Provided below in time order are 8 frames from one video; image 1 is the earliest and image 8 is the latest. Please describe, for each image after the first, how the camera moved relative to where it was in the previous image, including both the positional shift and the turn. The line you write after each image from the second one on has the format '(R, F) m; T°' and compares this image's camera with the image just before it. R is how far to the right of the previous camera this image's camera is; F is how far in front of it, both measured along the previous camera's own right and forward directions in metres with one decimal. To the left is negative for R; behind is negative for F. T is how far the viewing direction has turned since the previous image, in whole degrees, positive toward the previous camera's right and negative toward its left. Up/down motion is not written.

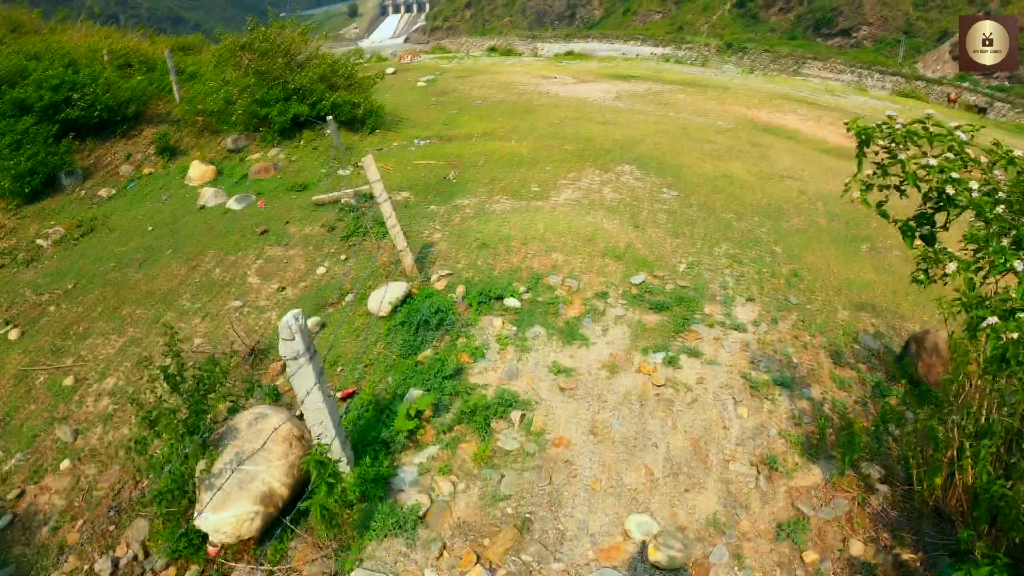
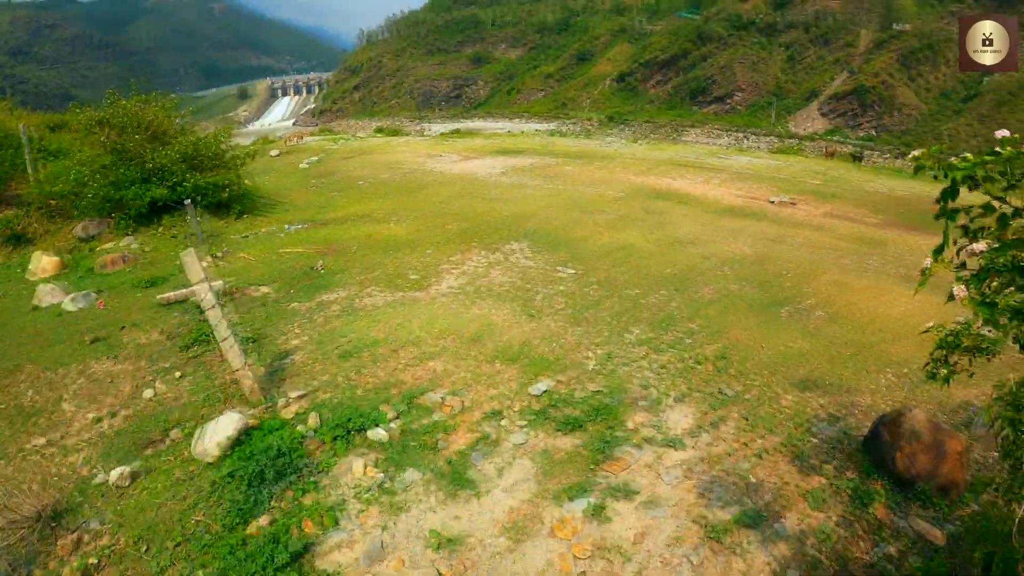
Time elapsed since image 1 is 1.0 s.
(+0.3, +1.7) m; +6°
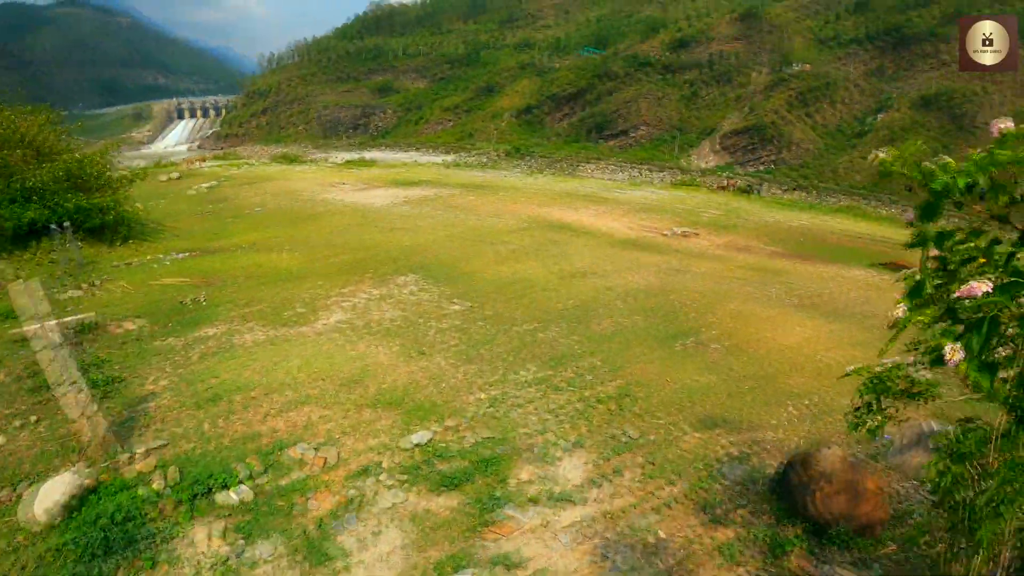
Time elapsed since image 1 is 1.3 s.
(+0.1, +0.5) m; +6°
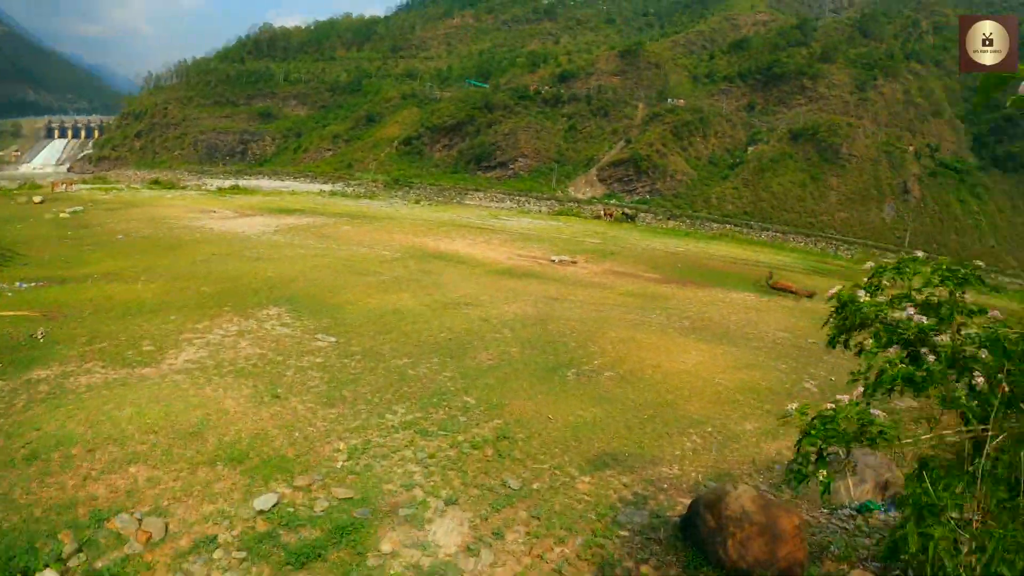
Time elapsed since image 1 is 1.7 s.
(+0.1, +0.6) m; +7°
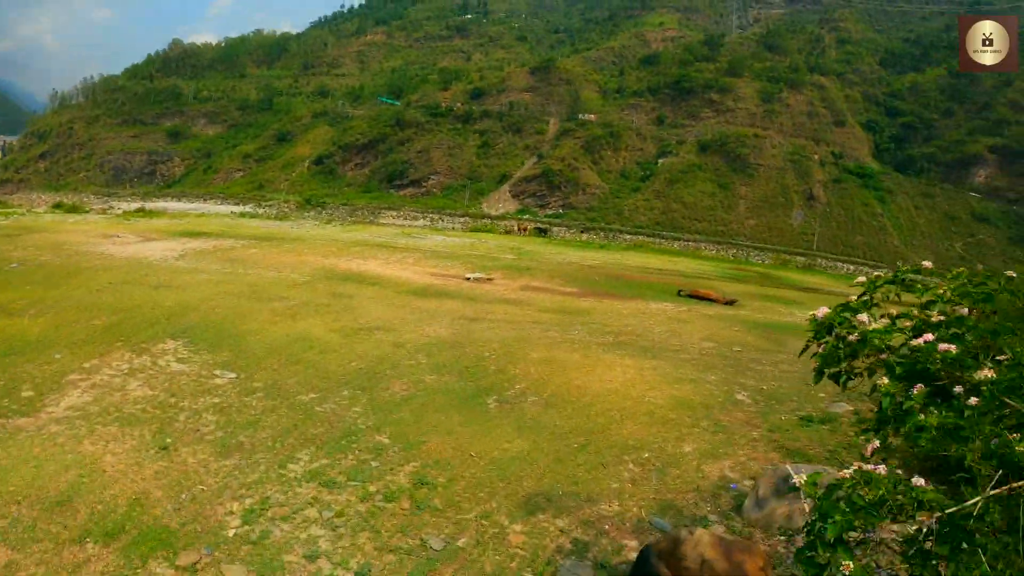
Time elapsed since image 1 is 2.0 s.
(0.0, +0.5) m; +5°
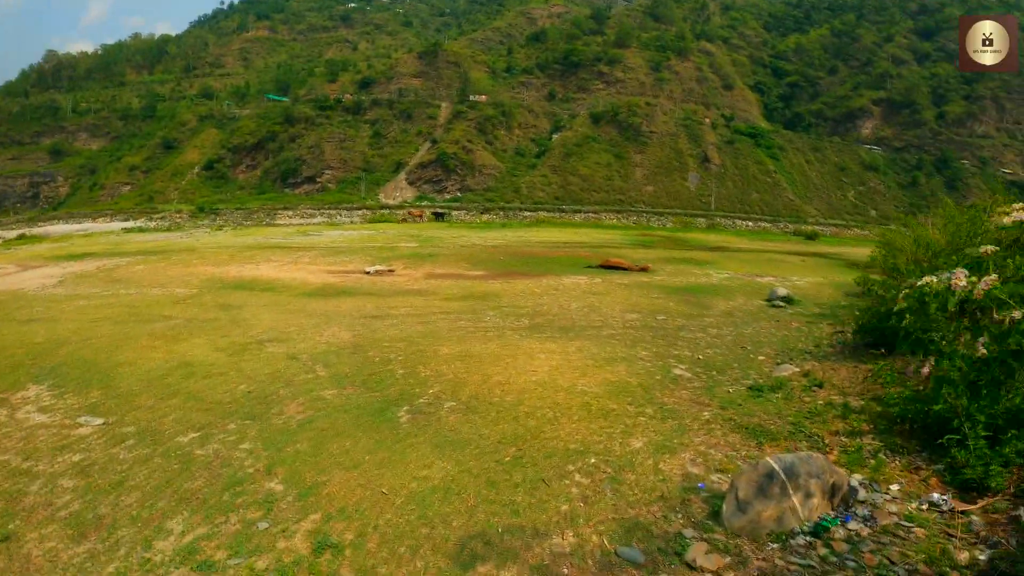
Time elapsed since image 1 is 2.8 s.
(0.0, +0.9) m; +6°
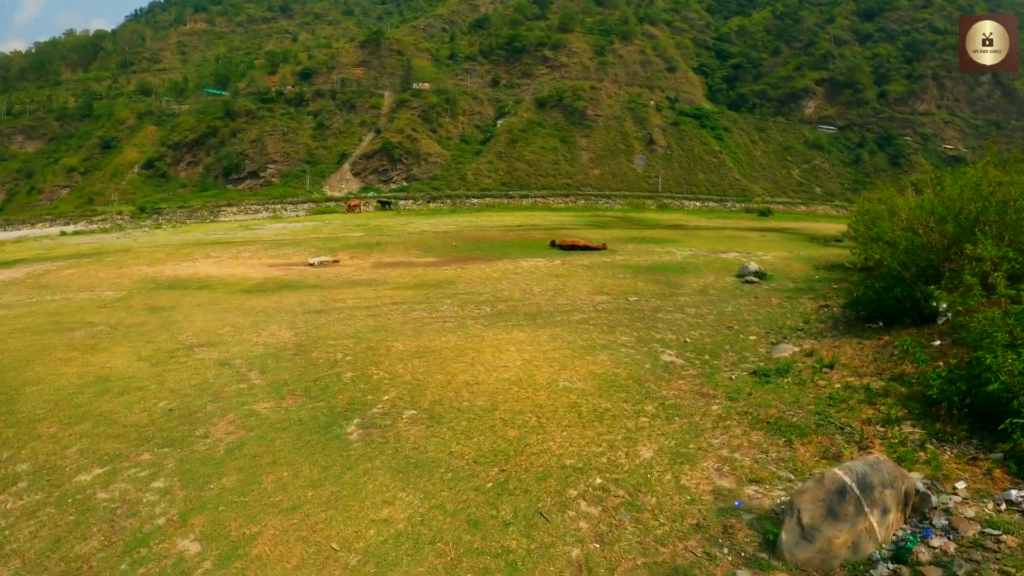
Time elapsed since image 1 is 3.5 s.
(-0.1, +1.1) m; +3°
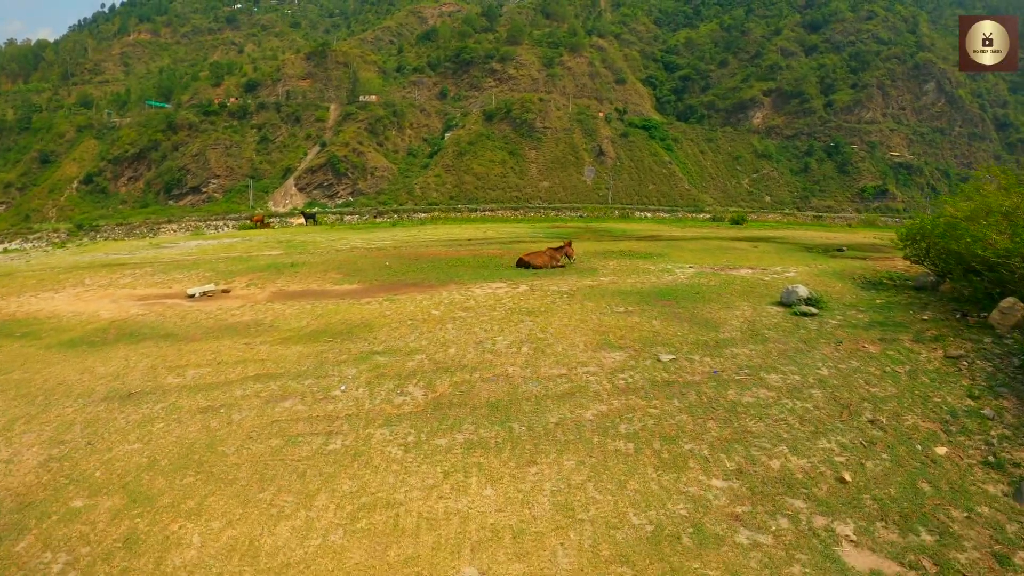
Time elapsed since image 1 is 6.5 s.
(0.0, +4.4) m; +3°
